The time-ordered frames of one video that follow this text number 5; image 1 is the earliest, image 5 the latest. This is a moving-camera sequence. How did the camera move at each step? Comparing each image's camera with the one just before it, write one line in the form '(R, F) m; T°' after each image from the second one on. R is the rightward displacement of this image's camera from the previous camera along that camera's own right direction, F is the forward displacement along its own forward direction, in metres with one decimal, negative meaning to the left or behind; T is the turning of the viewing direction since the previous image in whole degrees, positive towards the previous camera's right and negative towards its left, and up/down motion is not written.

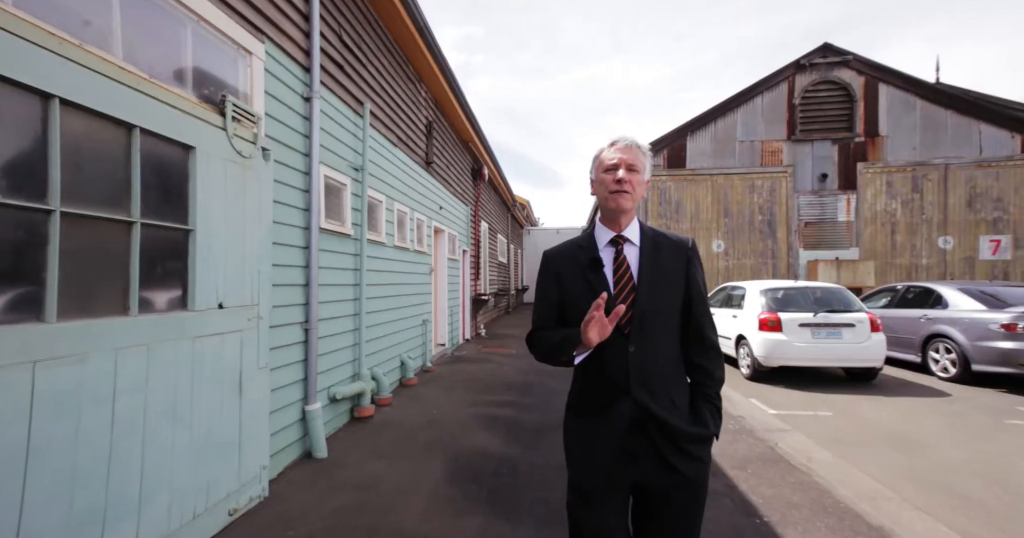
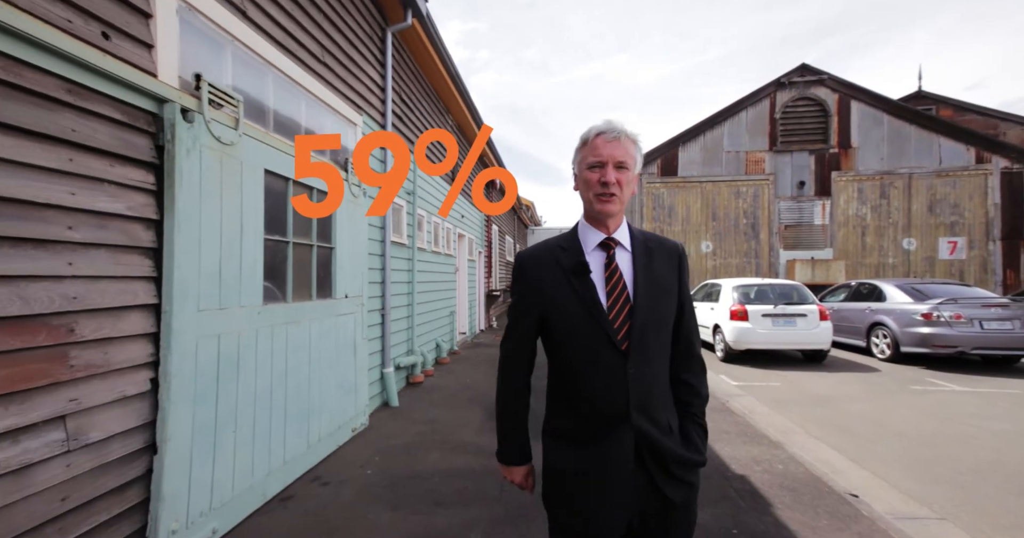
(-0.2, -1.3) m; 0°
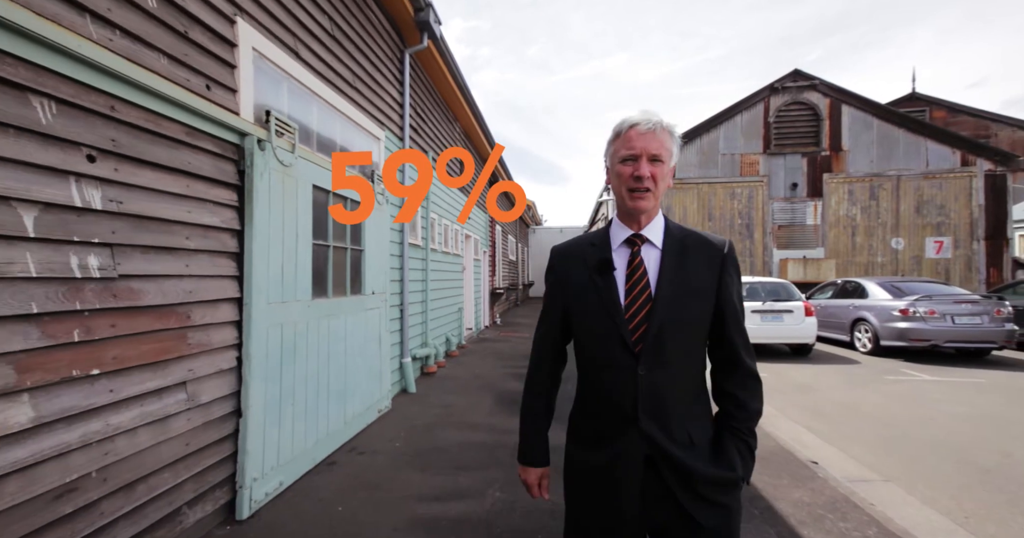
(-0.1, -0.5) m; 0°
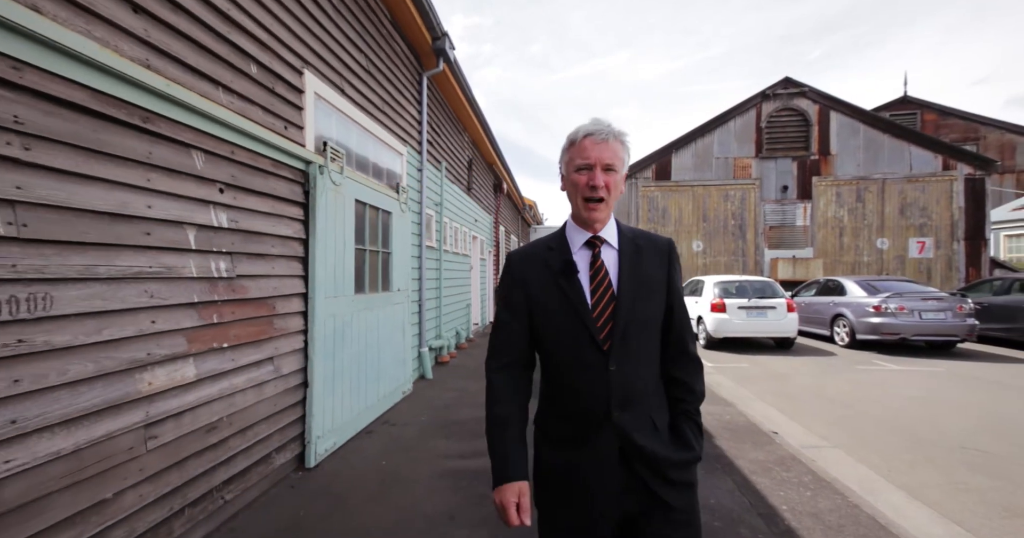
(-0.1, -0.6) m; 0°
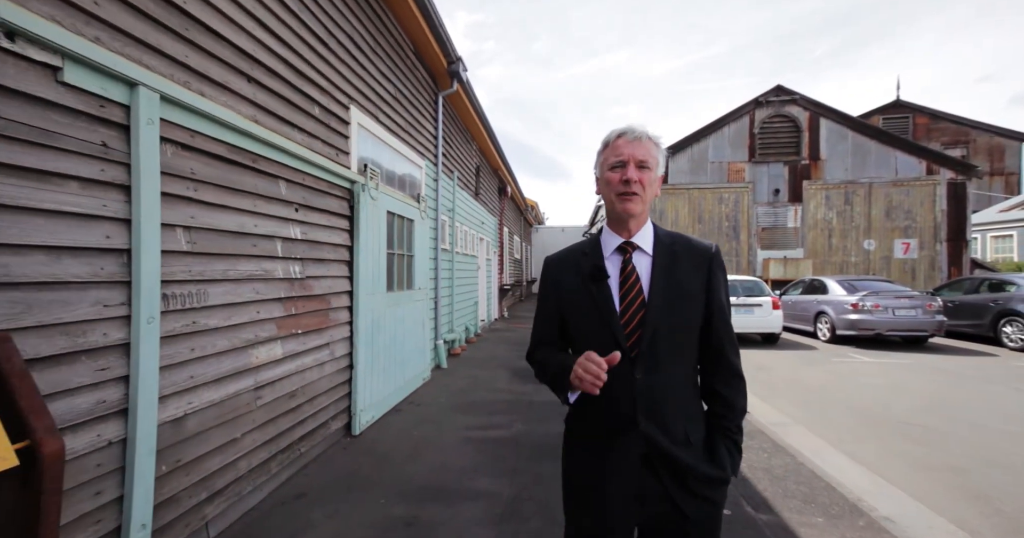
(-0.1, -0.6) m; 0°
